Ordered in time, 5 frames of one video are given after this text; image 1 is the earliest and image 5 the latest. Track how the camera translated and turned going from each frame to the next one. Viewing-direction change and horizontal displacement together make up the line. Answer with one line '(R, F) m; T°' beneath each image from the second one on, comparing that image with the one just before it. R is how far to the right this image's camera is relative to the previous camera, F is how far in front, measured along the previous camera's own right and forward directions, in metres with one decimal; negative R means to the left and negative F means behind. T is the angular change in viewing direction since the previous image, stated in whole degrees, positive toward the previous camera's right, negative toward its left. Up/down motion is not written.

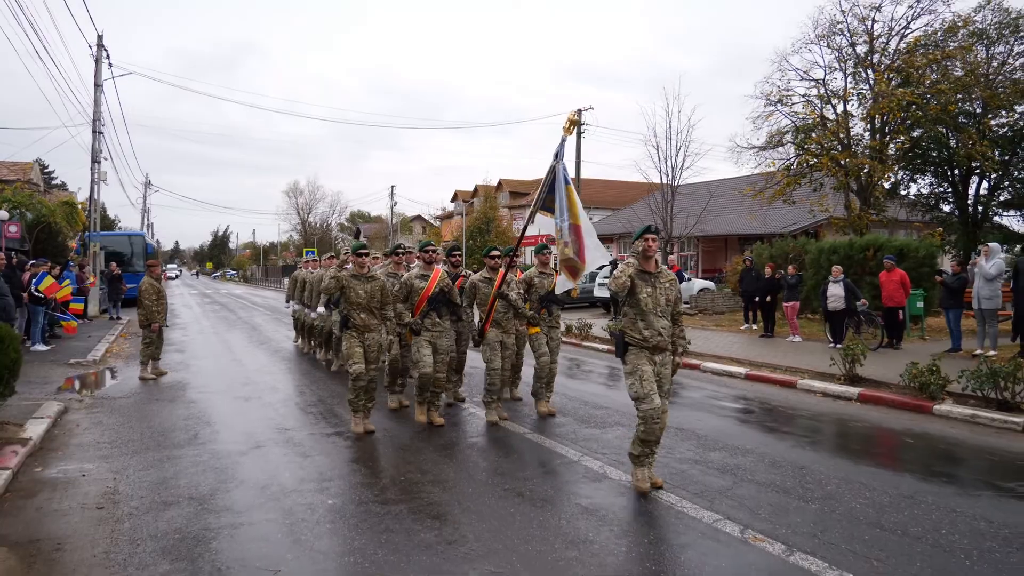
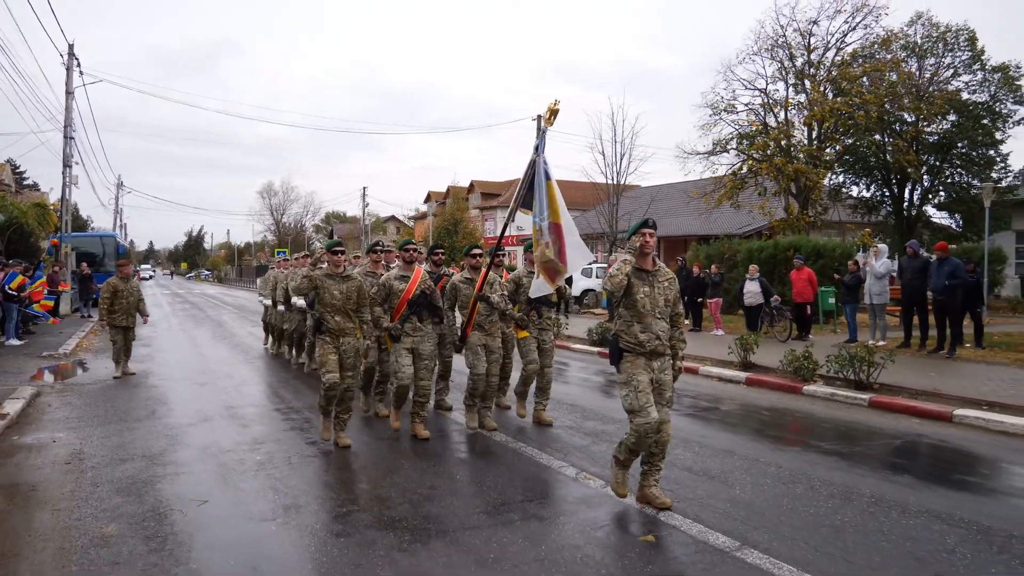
(+0.7, -1.2) m; +2°
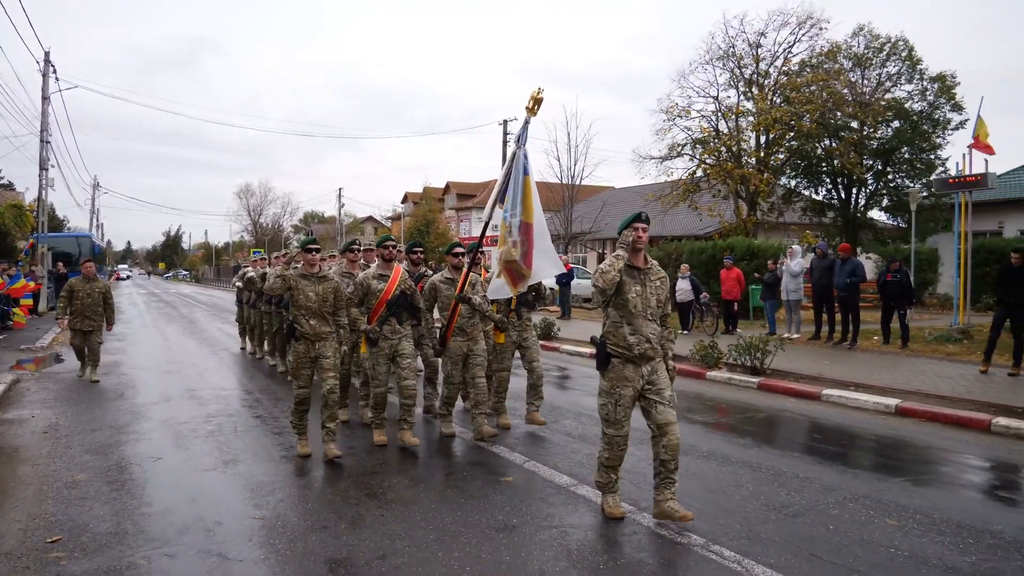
(+0.7, -1.1) m; +1°
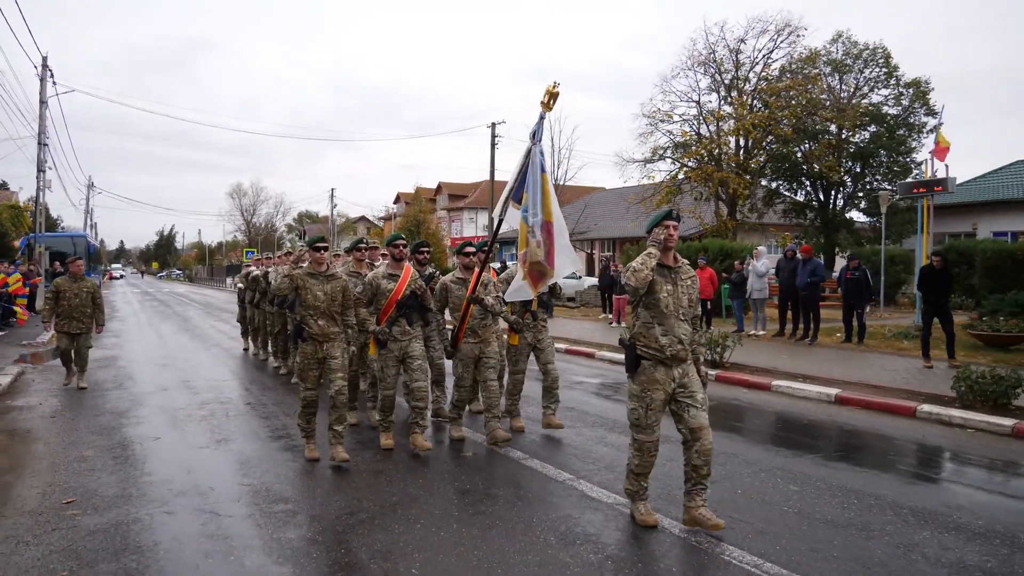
(+0.3, -0.7) m; 0°
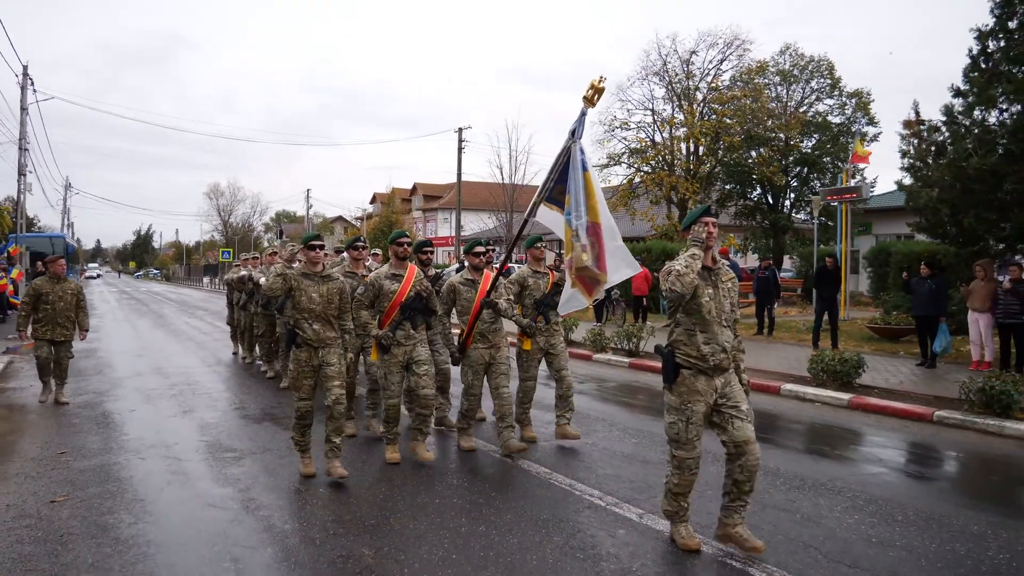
(+0.7, -1.4) m; +1°
